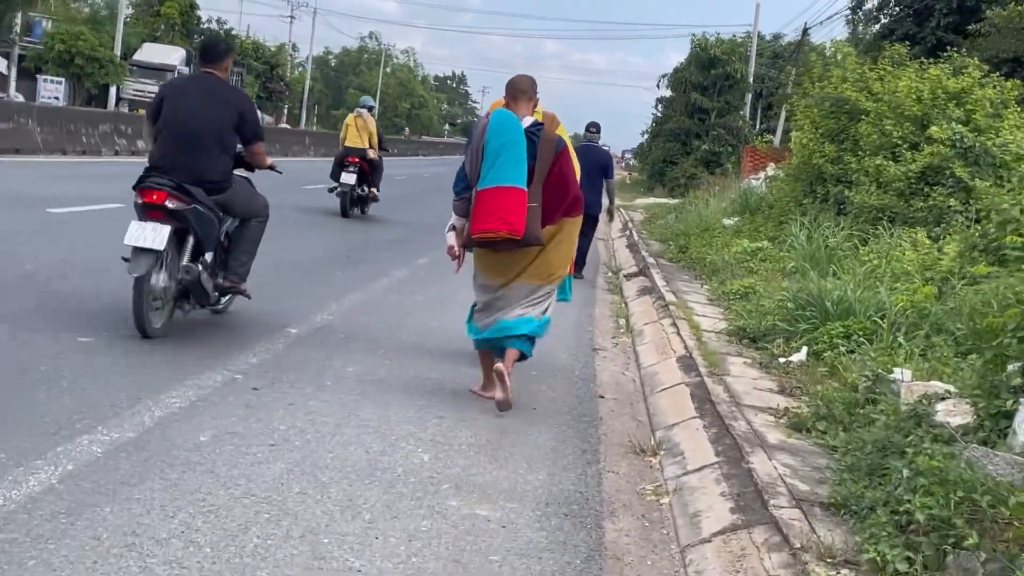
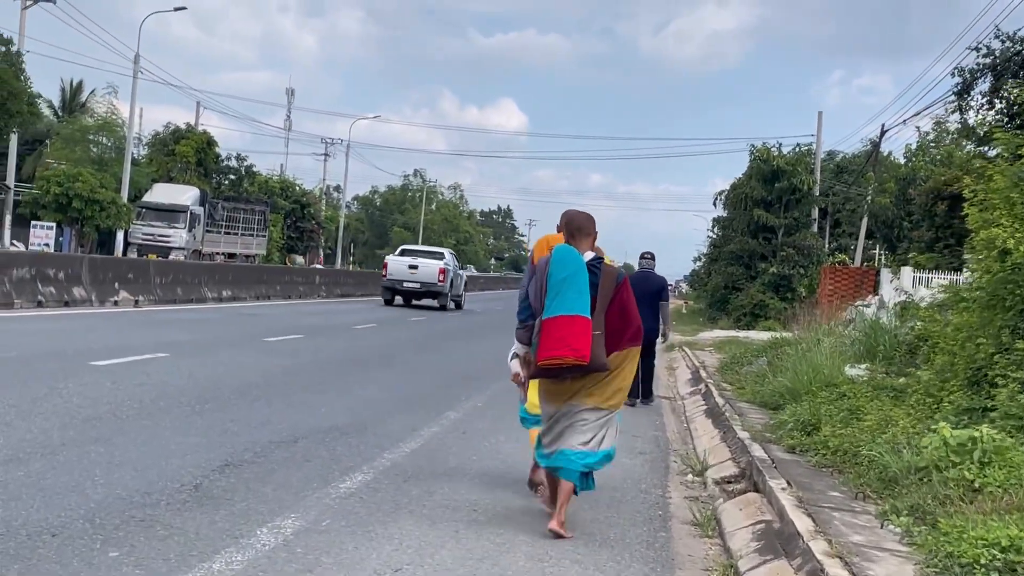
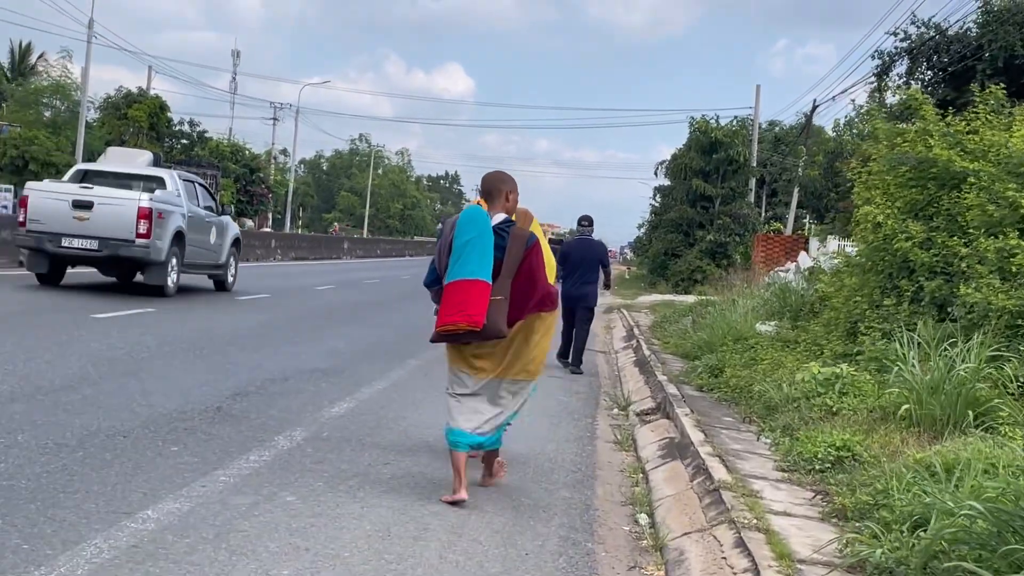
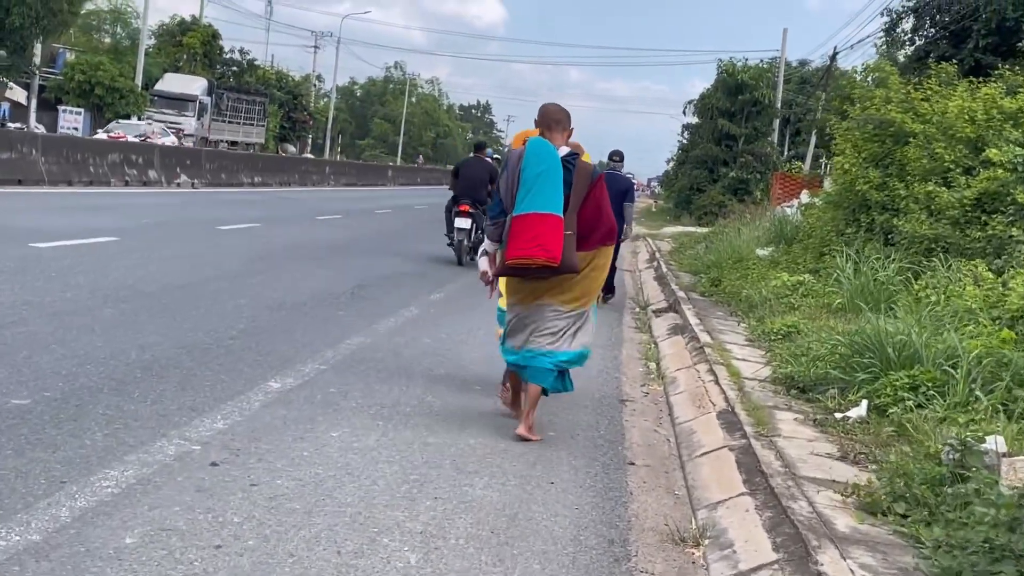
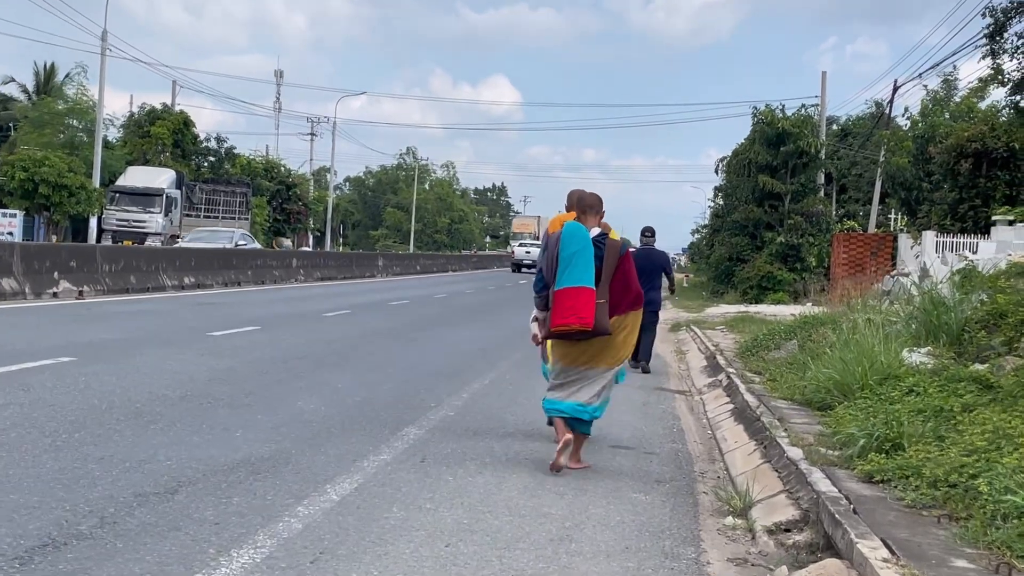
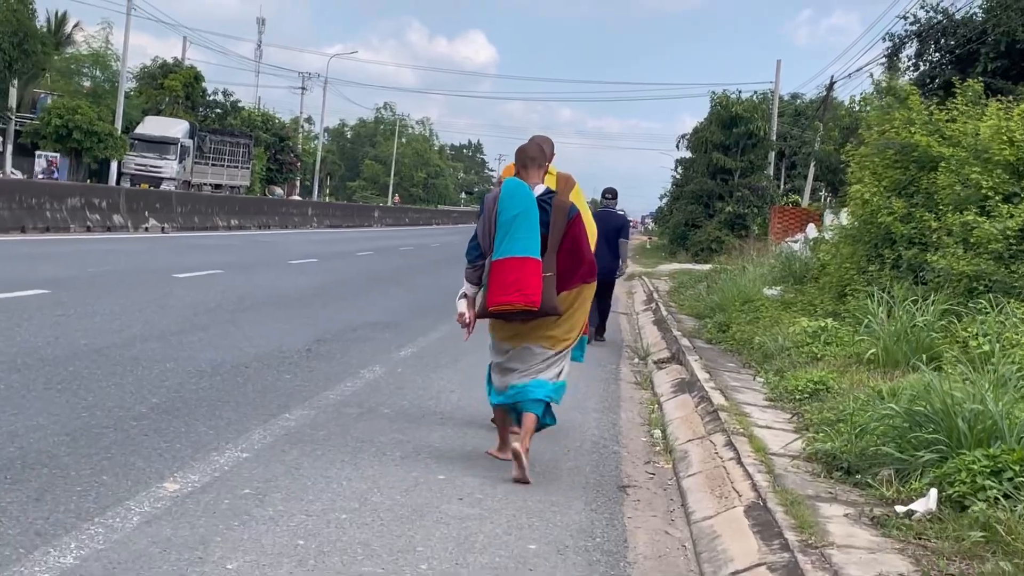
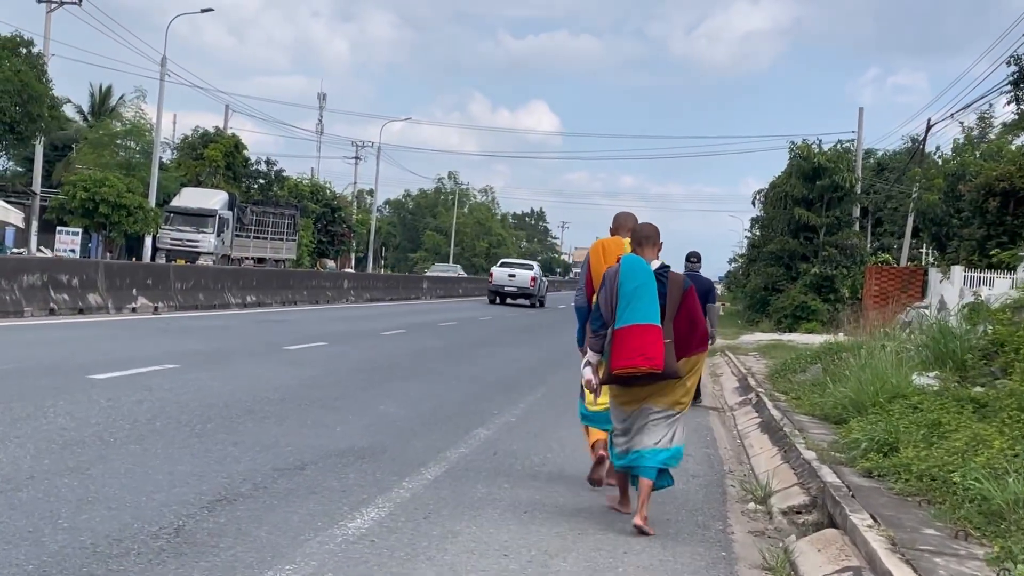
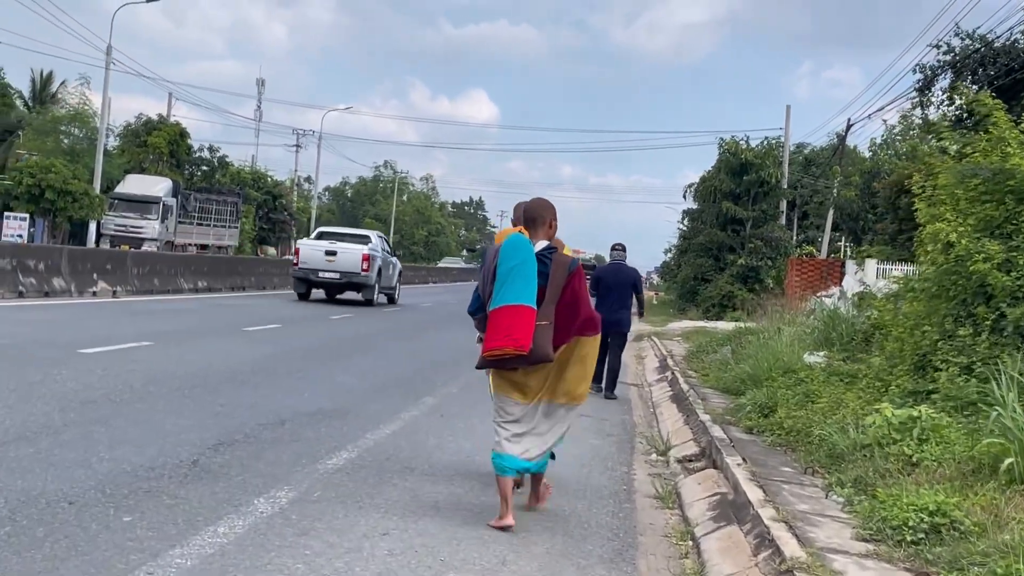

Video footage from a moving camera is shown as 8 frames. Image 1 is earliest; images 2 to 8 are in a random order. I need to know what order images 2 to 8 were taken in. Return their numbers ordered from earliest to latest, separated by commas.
4, 6, 3, 8, 2, 7, 5
